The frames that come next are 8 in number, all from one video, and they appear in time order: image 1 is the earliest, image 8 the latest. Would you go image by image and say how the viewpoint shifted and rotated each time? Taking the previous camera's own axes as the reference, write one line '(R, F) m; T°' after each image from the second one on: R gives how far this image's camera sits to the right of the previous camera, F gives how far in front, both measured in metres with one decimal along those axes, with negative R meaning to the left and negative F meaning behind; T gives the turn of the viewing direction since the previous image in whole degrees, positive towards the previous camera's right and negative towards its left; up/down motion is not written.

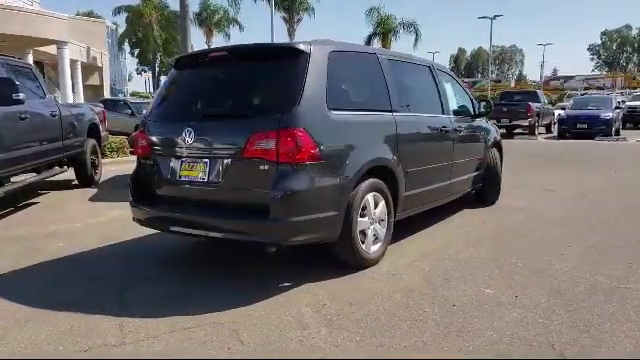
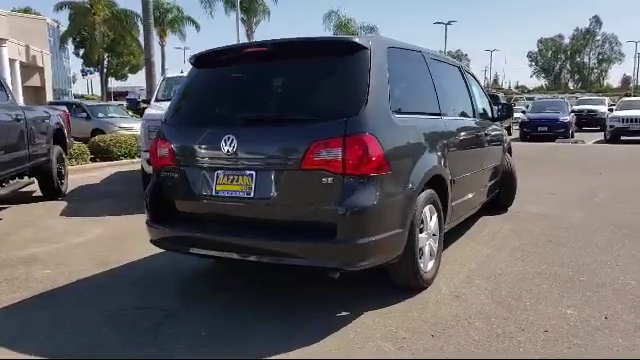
(-0.9, +0.6) m; +6°
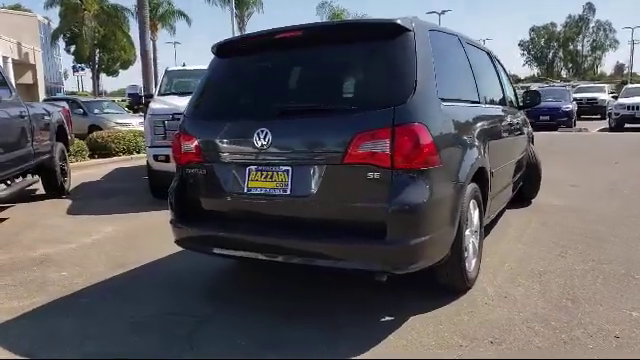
(-0.4, +0.3) m; +1°
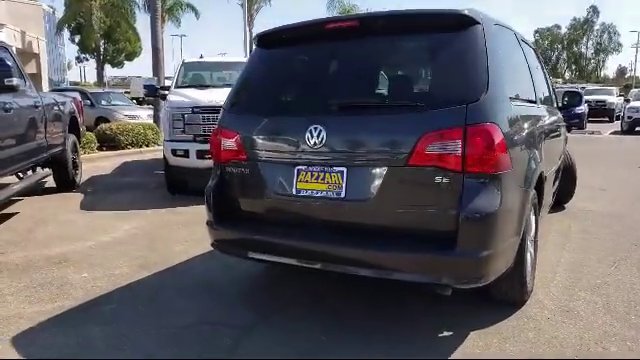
(-0.4, +0.3) m; 0°
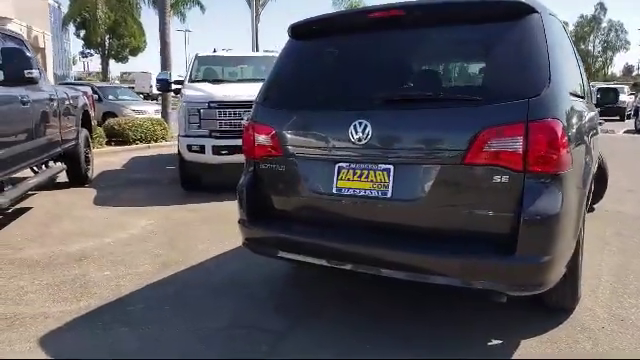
(-0.3, +0.2) m; 0°
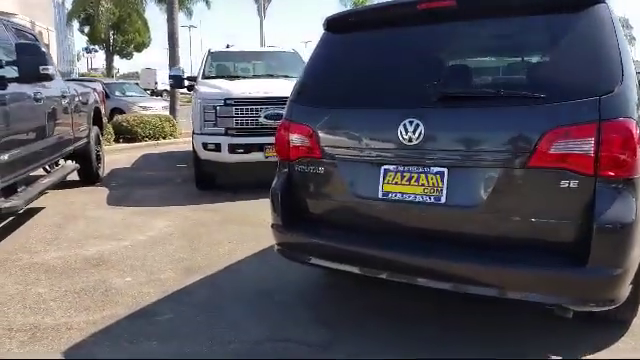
(-0.3, +0.2) m; 0°
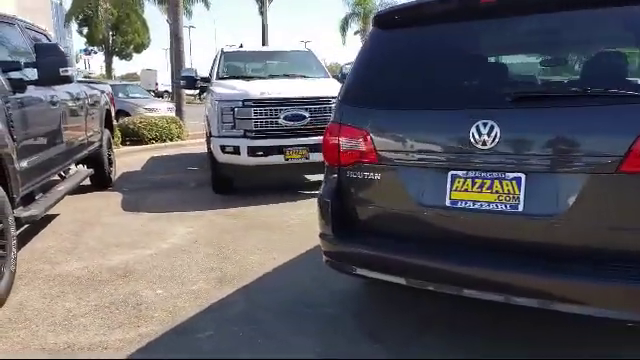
(-0.4, +0.2) m; 0°
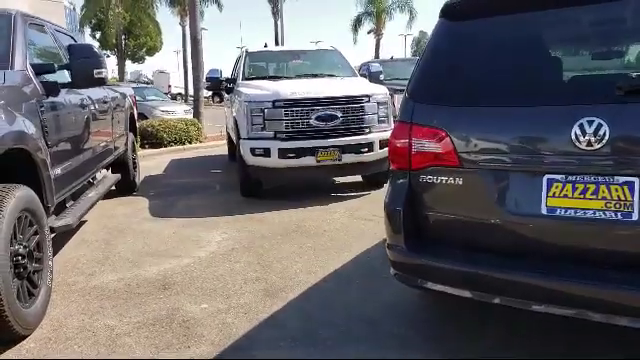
(-0.4, +0.3) m; -1°
